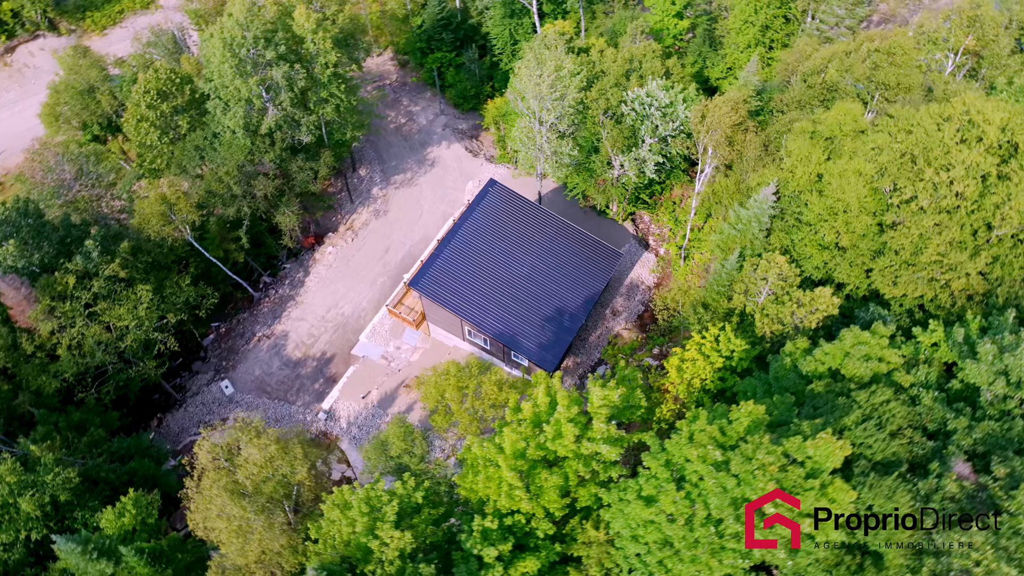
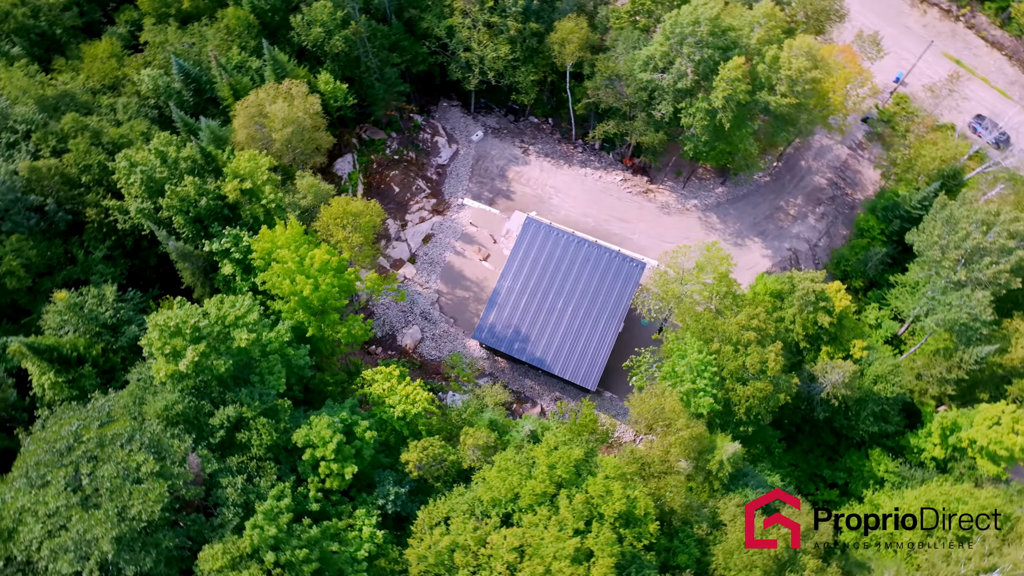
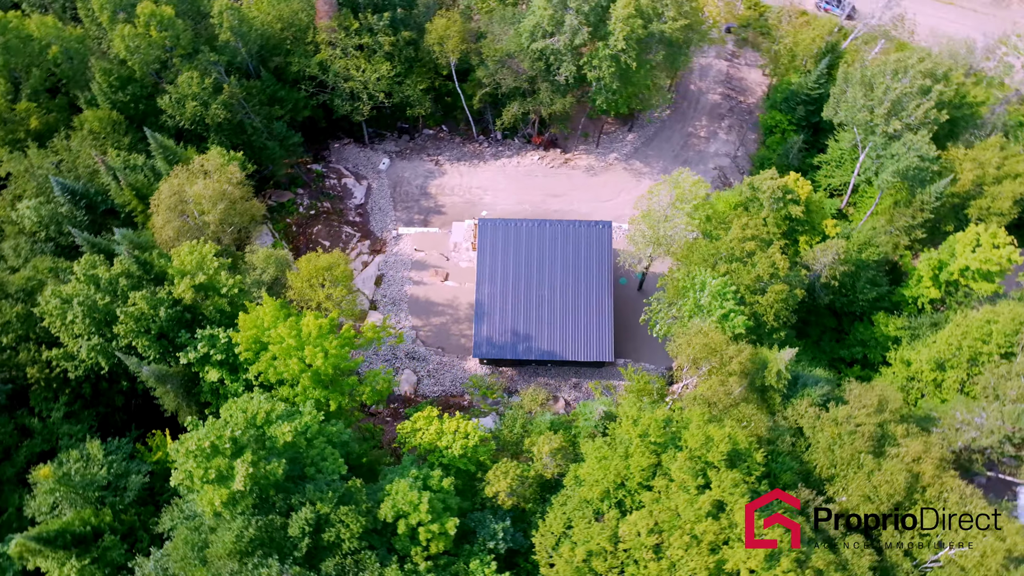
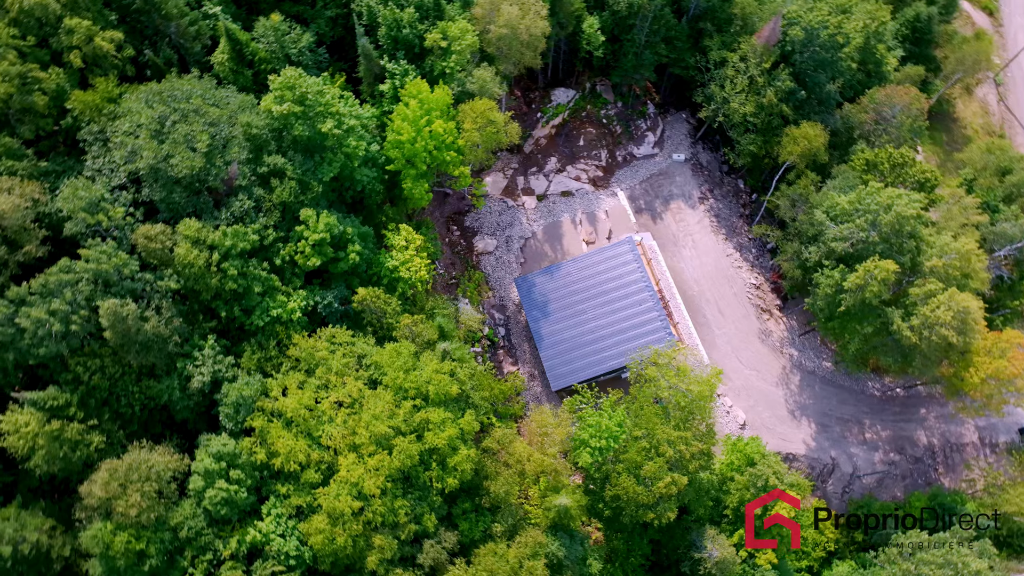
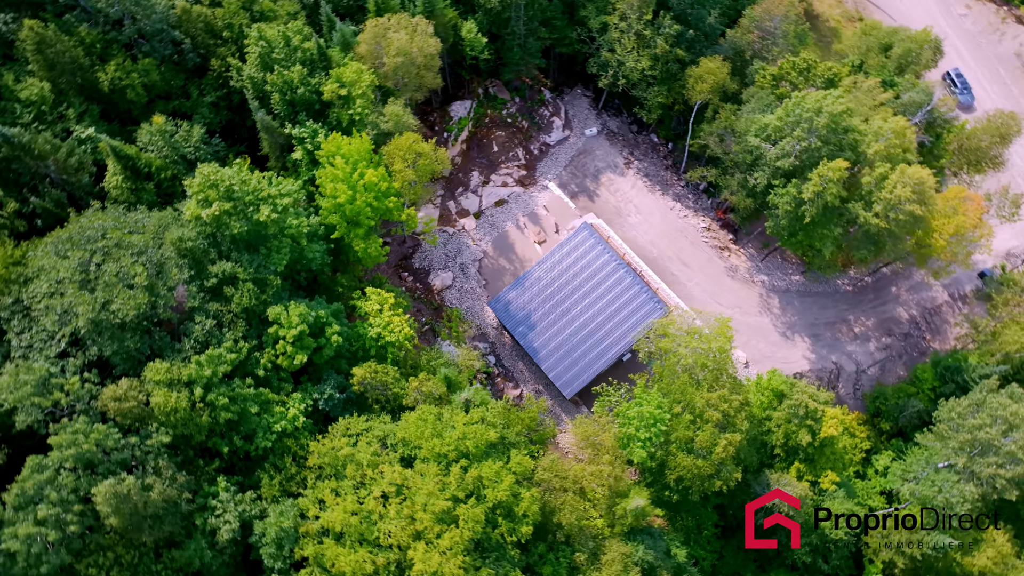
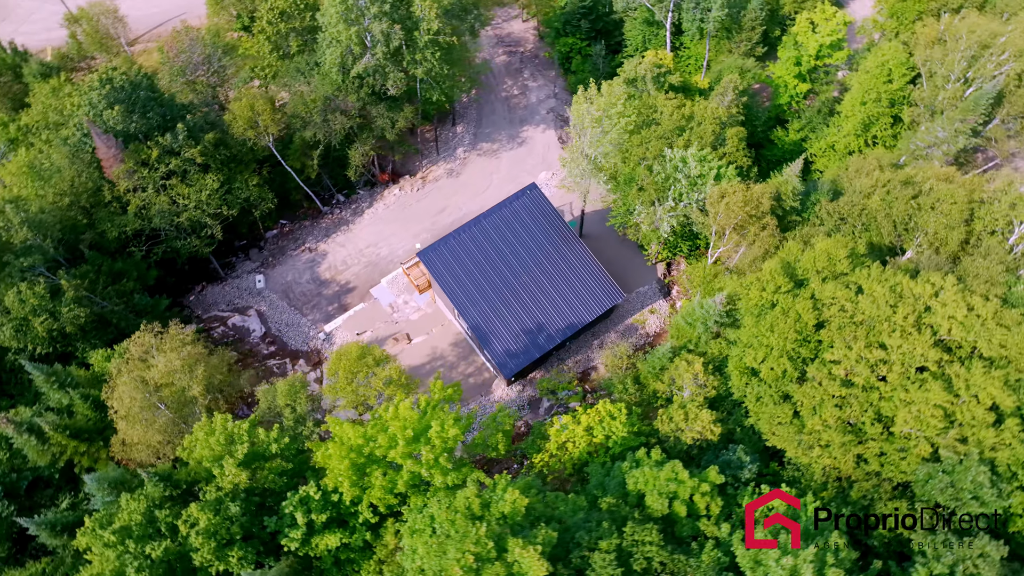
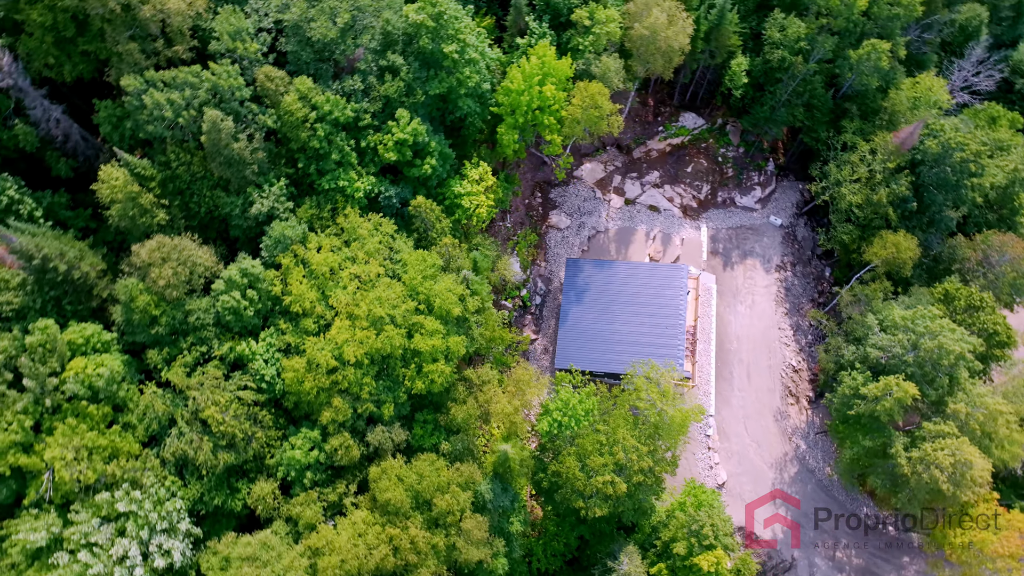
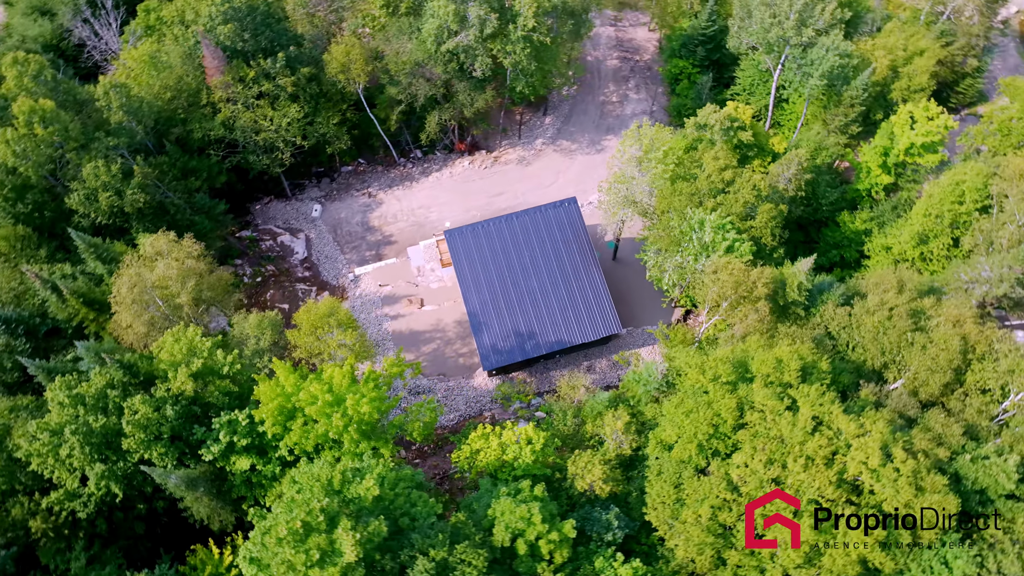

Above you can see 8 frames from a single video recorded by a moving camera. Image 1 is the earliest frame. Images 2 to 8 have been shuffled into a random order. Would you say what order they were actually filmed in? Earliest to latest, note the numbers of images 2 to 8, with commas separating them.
6, 8, 3, 2, 5, 4, 7
